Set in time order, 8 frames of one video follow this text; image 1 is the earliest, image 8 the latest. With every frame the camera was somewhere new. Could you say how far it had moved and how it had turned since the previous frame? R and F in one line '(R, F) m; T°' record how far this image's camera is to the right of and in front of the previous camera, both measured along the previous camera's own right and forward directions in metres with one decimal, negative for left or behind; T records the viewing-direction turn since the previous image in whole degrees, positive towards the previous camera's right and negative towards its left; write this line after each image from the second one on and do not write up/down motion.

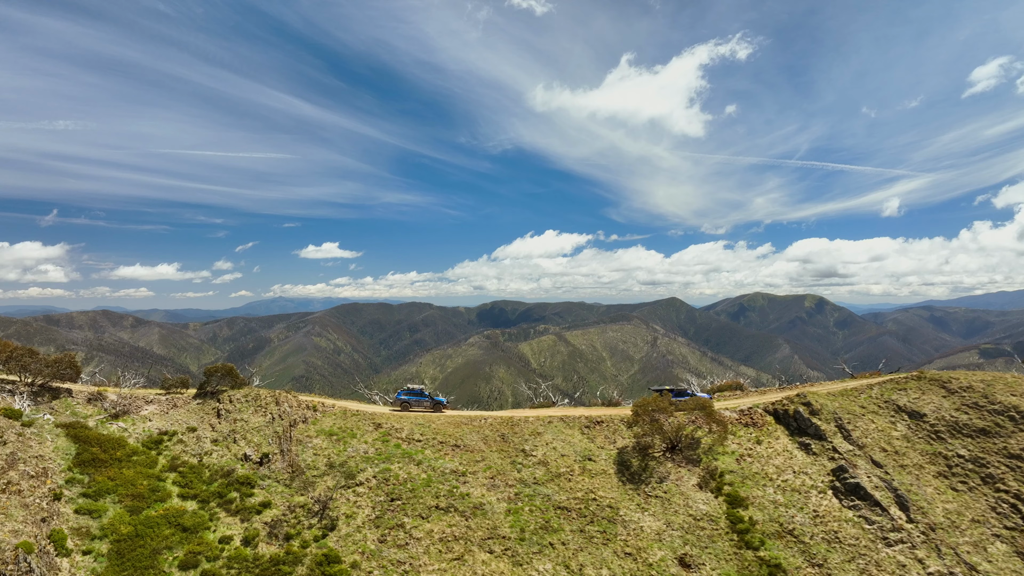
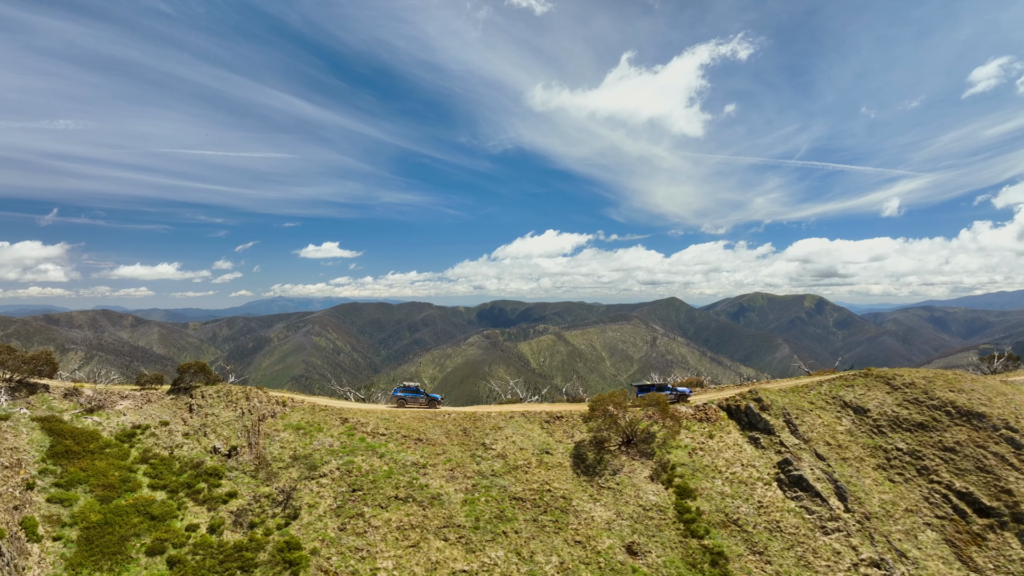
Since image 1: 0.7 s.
(-24.7, -14.8) m; 0°
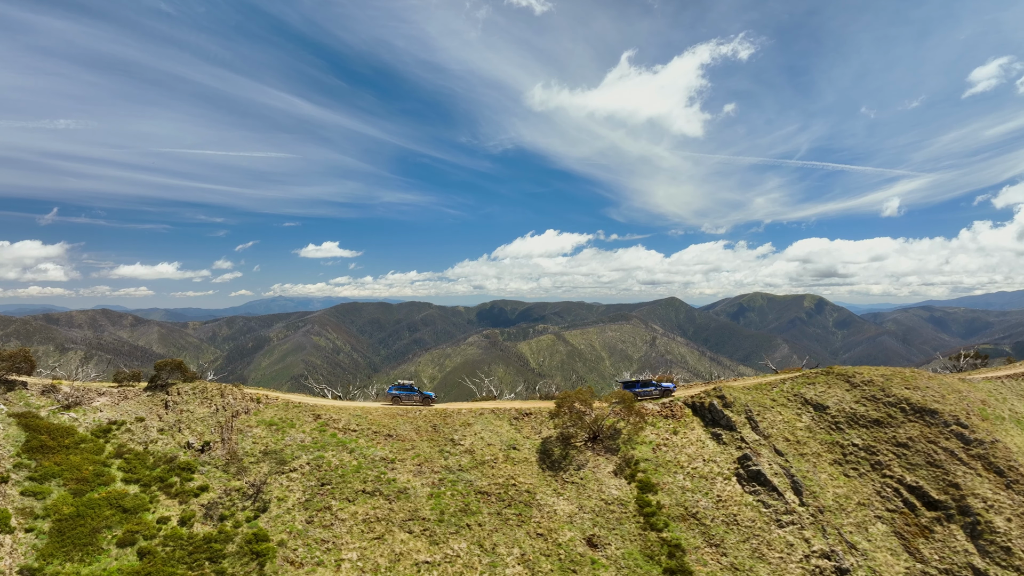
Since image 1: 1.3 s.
(+3.3, -1.0) m; 0°
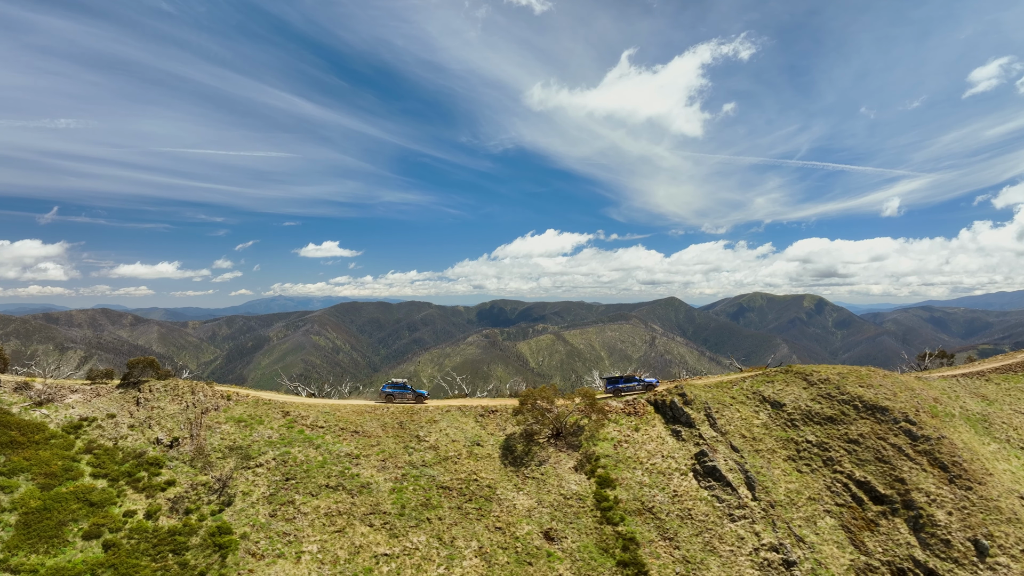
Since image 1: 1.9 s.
(+3.7, -1.0) m; 0°
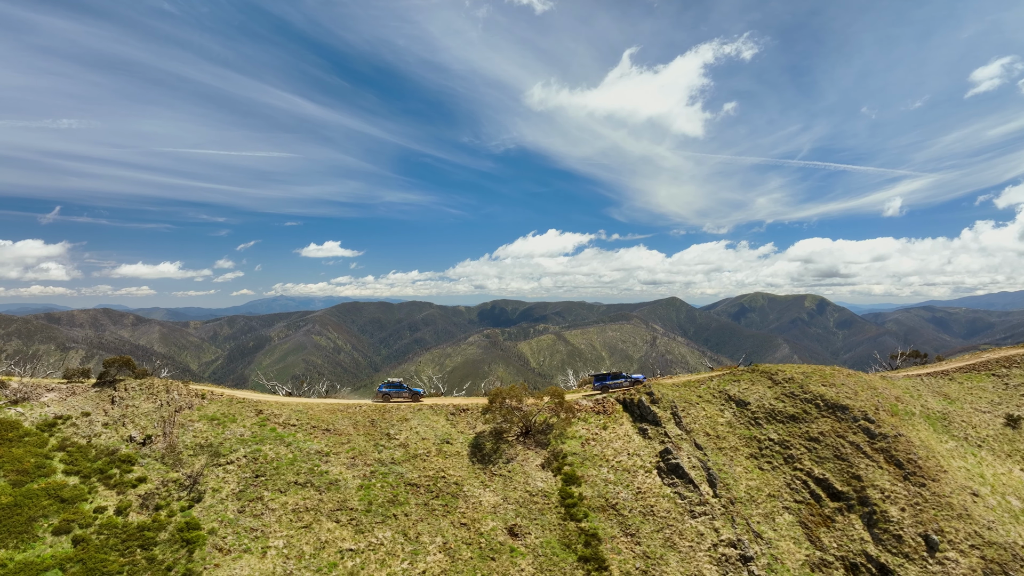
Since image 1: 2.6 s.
(+3.4, -0.7) m; 0°
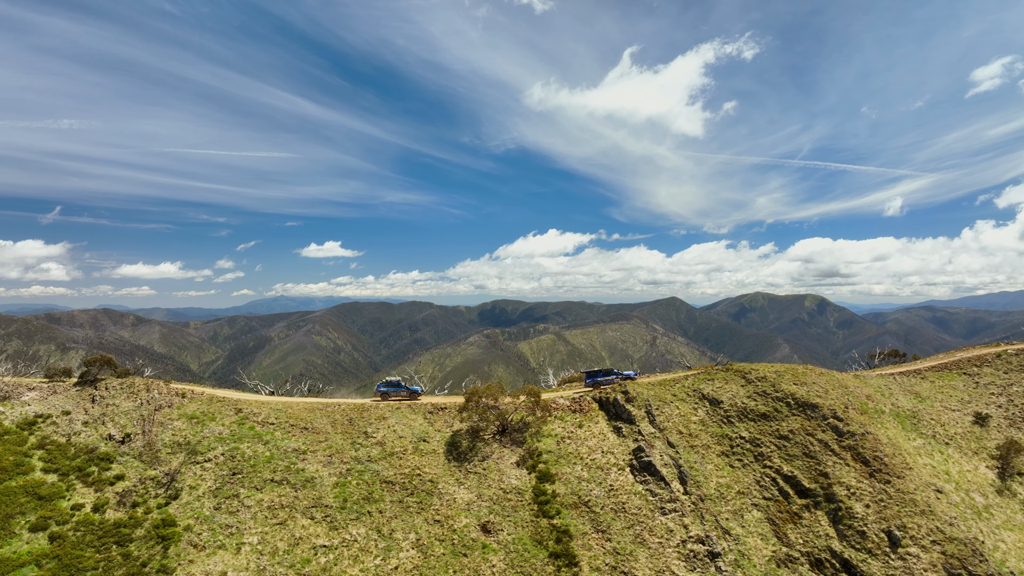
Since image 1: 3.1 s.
(+2.6, -0.5) m; 0°
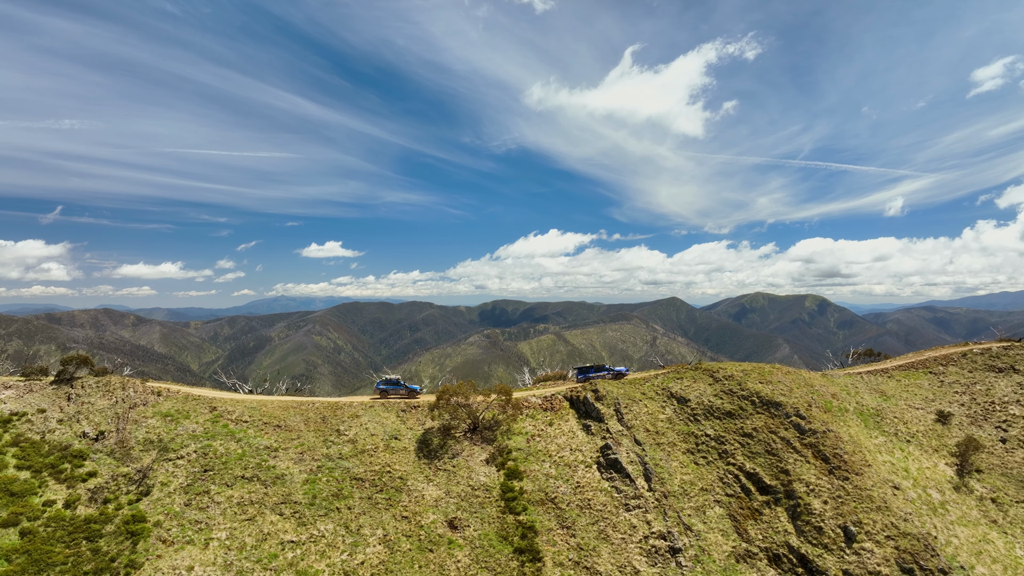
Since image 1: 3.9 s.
(+3.3, -0.6) m; 0°
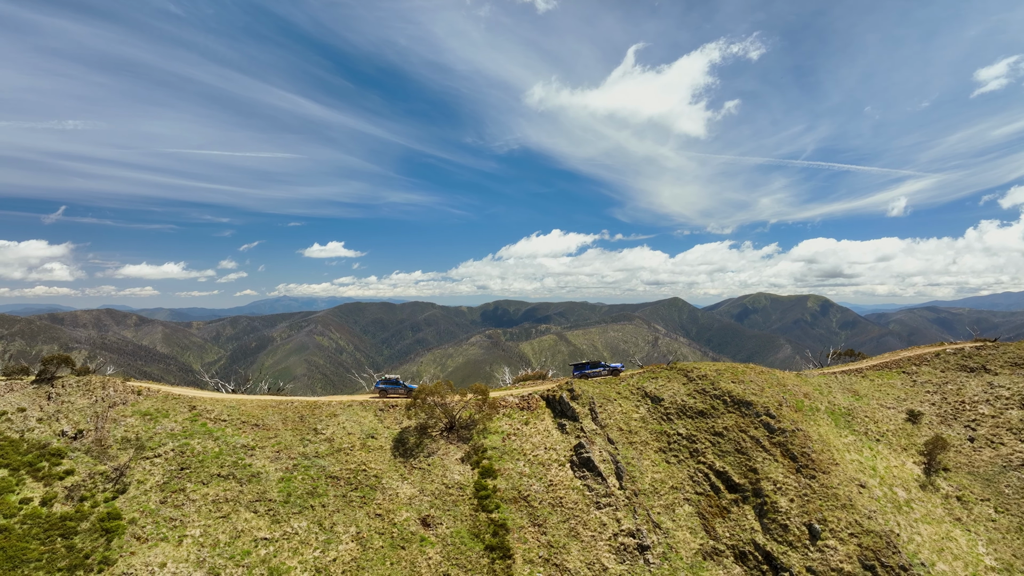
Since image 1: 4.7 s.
(+2.9, -0.4) m; 0°
